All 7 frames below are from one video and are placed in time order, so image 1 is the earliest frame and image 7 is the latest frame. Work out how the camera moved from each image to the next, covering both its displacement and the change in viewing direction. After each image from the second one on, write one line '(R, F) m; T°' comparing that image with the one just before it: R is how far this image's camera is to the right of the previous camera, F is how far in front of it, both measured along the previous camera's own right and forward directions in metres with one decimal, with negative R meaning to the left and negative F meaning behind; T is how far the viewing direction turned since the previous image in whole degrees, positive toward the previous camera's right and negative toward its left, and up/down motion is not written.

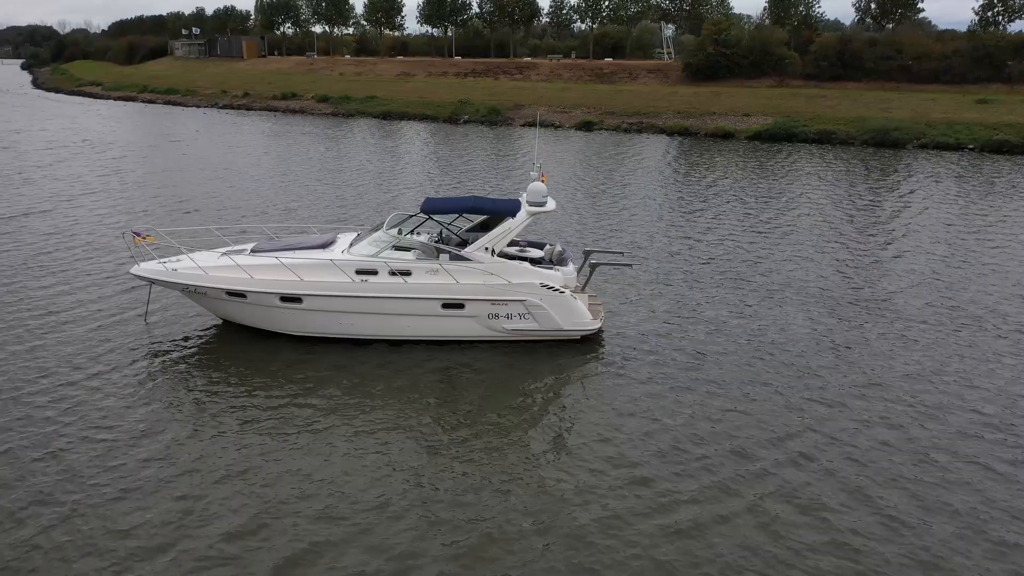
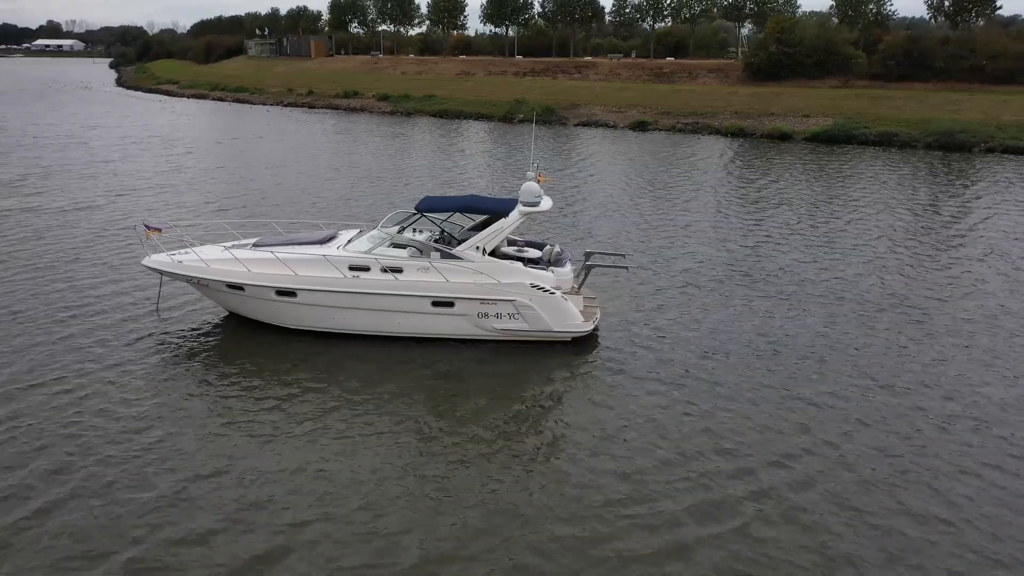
(+1.5, +0.1) m; -5°
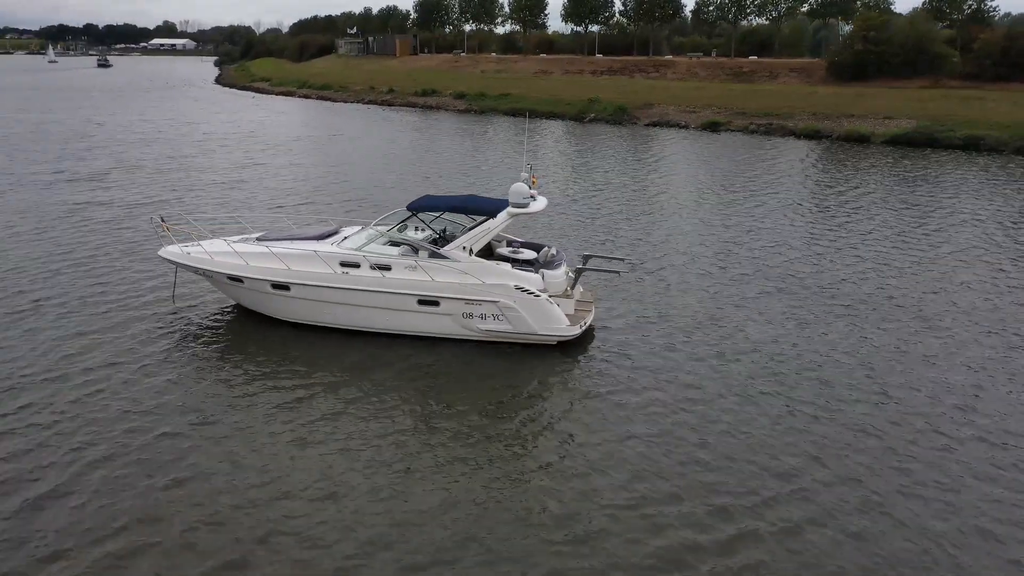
(+1.9, +0.2) m; -6°
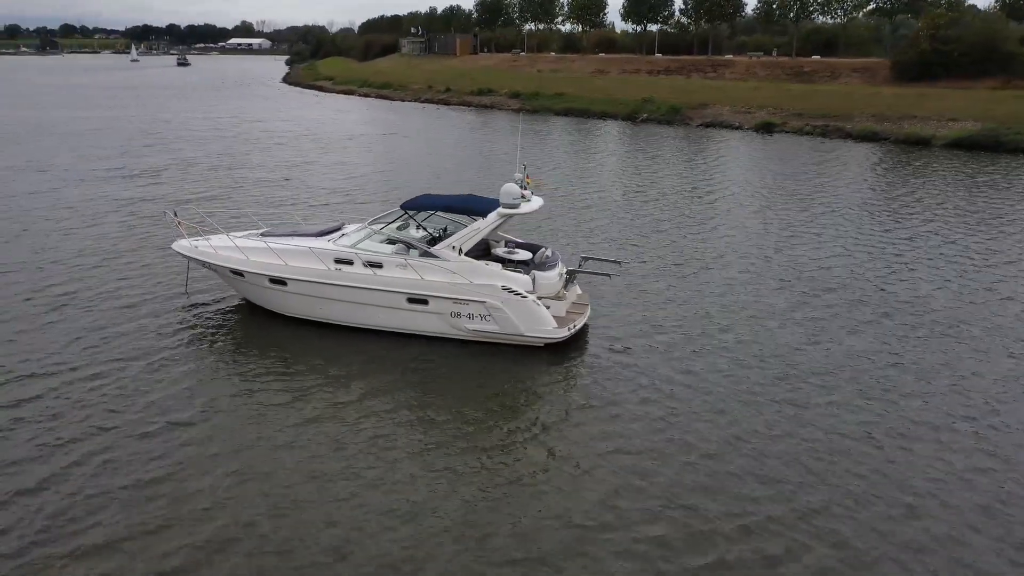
(+1.4, +0.1) m; -5°
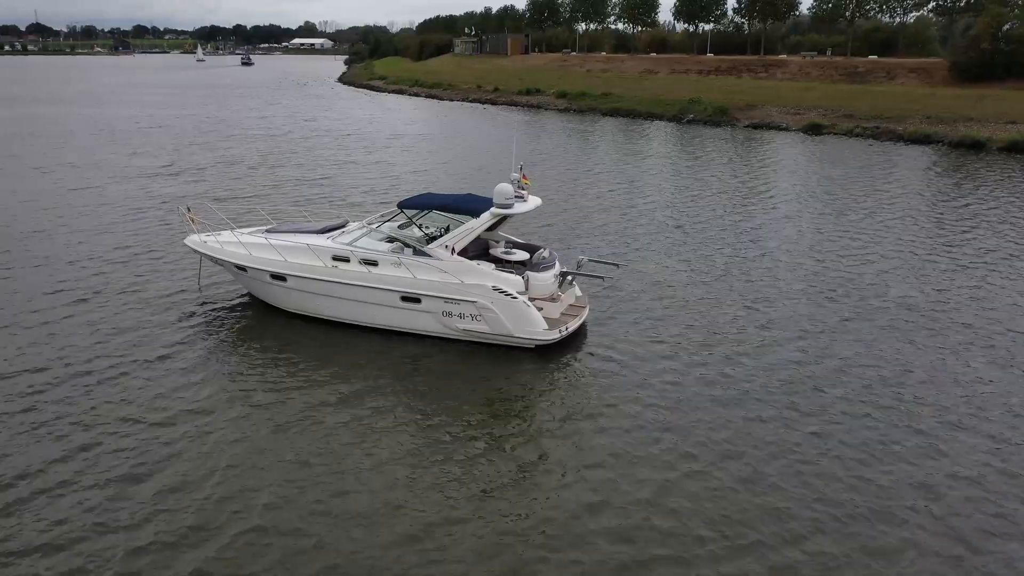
(+1.2, +0.1) m; -4°
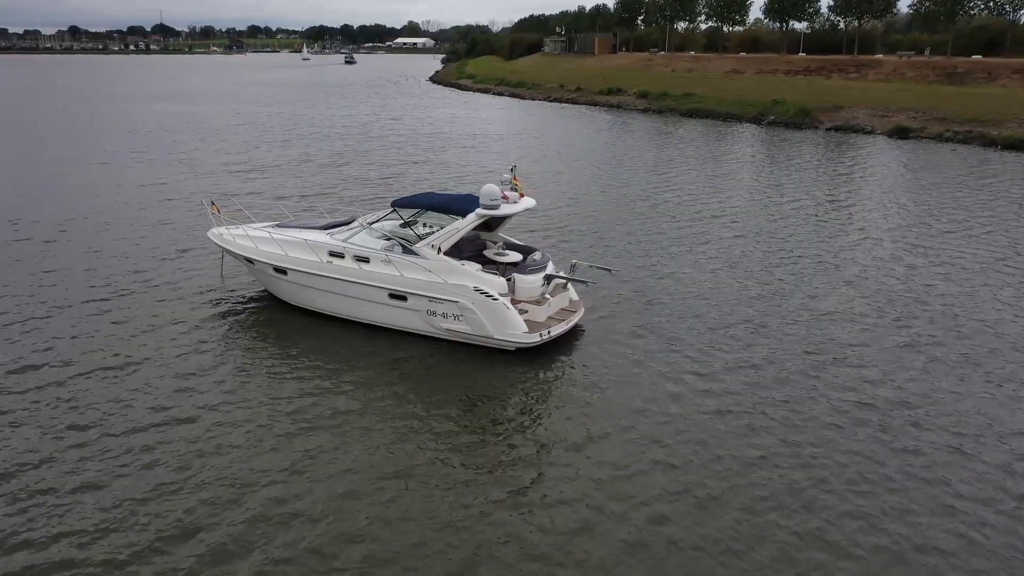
(+2.0, +0.2) m; -7°
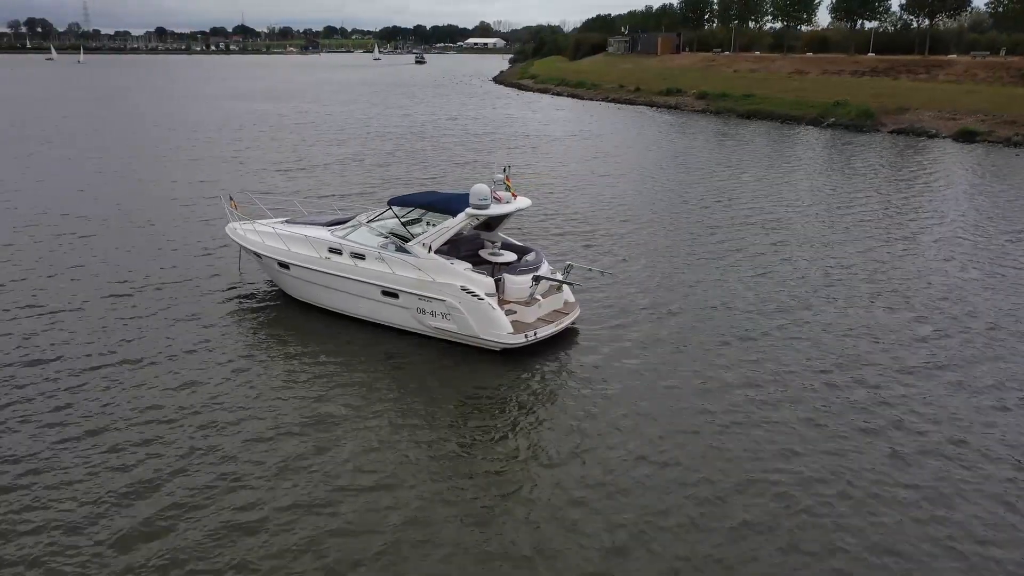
(+1.4, +0.1) m; -5°
